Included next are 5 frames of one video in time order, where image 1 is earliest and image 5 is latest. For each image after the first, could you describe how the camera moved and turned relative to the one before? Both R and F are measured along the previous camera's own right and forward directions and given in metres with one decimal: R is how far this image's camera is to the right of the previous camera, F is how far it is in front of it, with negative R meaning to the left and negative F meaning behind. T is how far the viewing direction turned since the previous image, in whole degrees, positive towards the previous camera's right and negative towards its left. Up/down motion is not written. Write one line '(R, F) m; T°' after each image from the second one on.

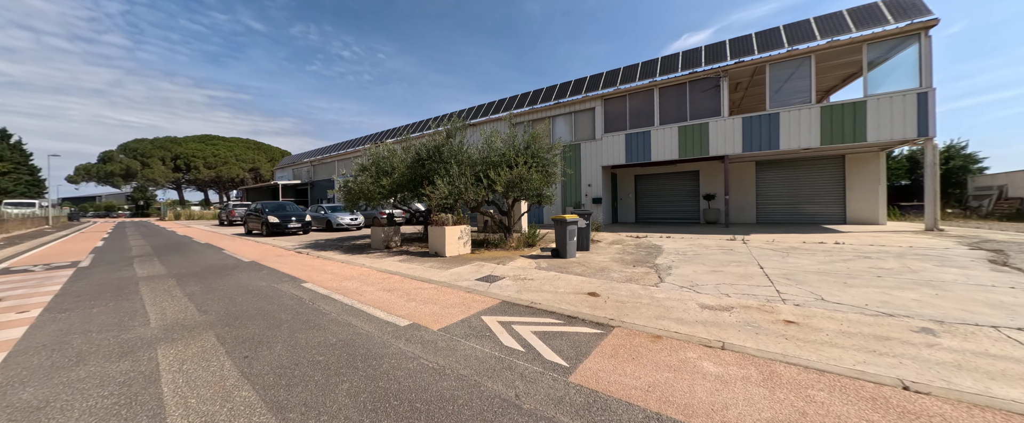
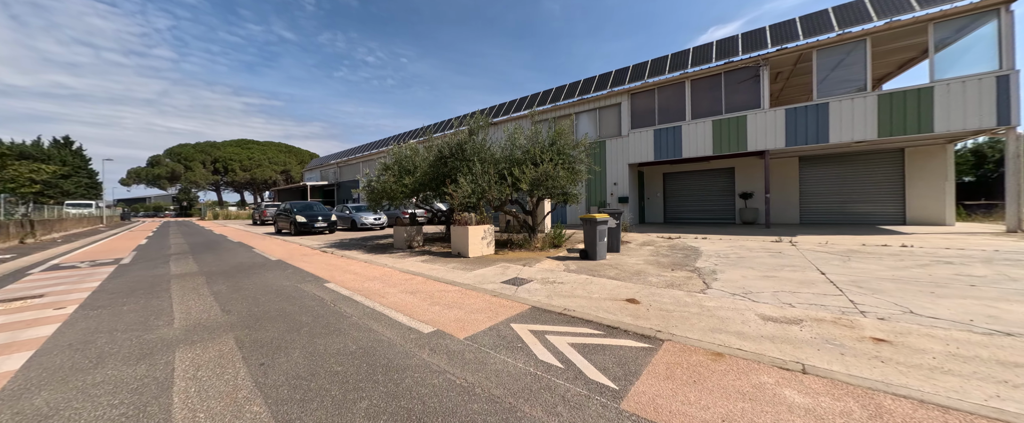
(-0.2, +0.4) m; -4°
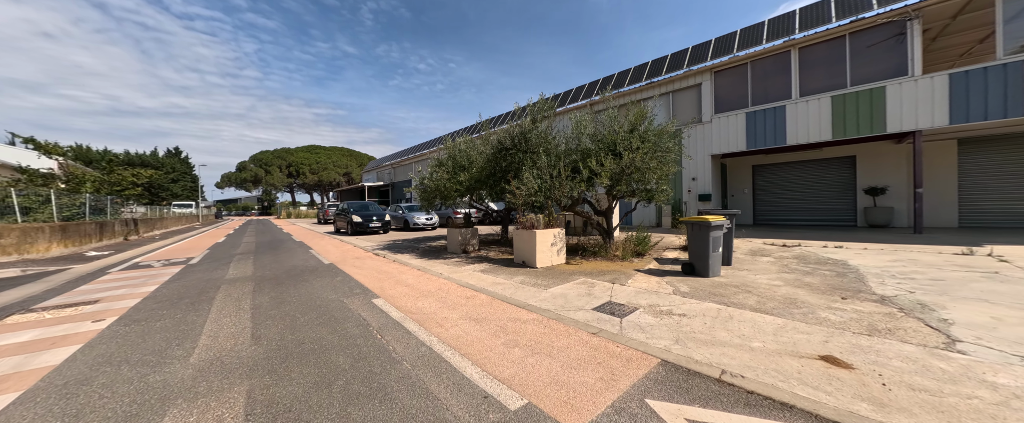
(-0.7, +1.4) m; -9°
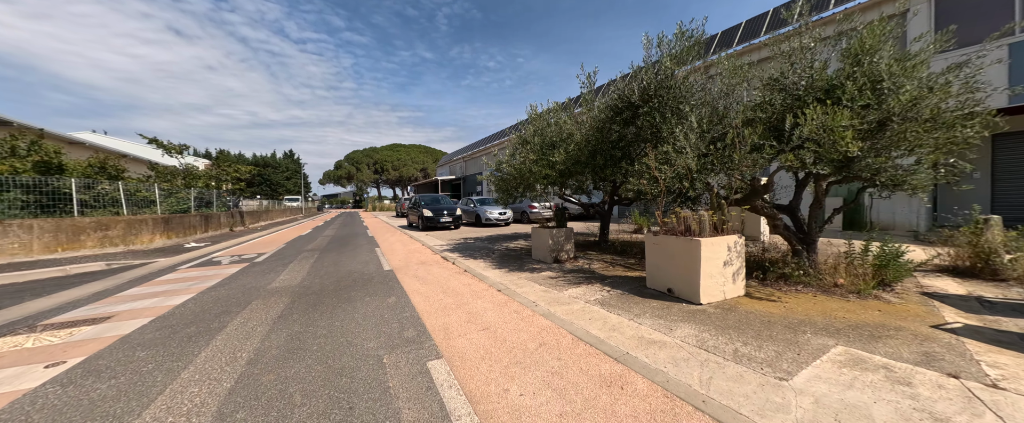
(-1.0, +2.5) m; -13°
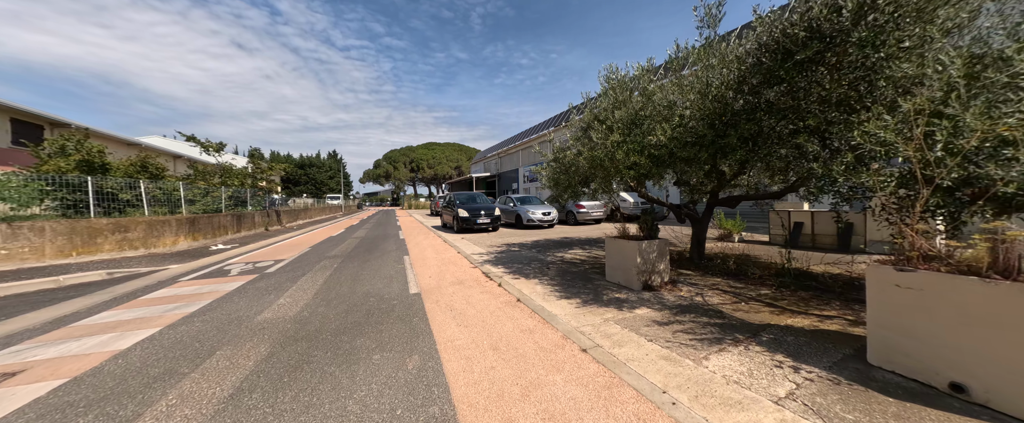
(-0.6, +1.8) m; -6°
